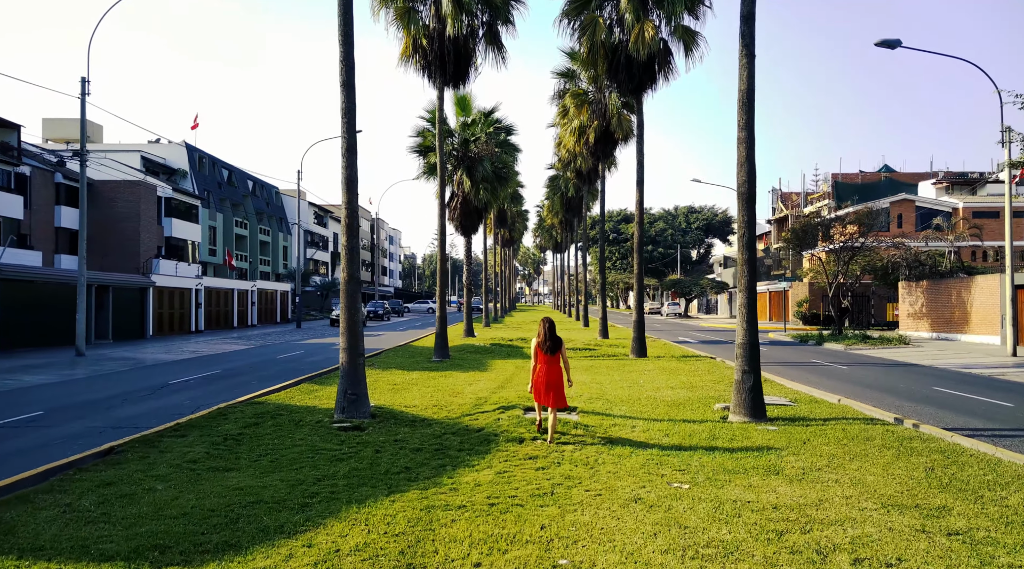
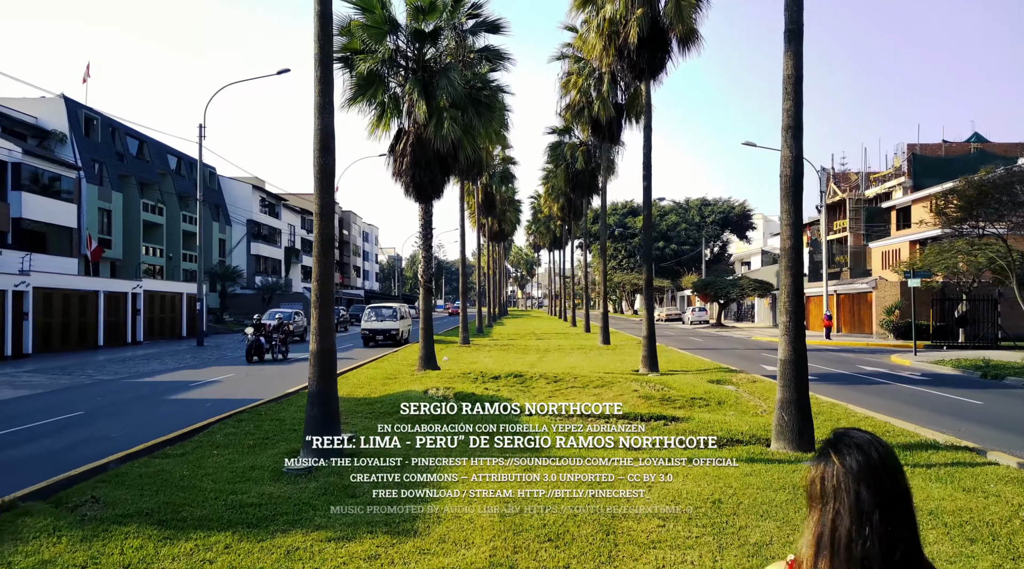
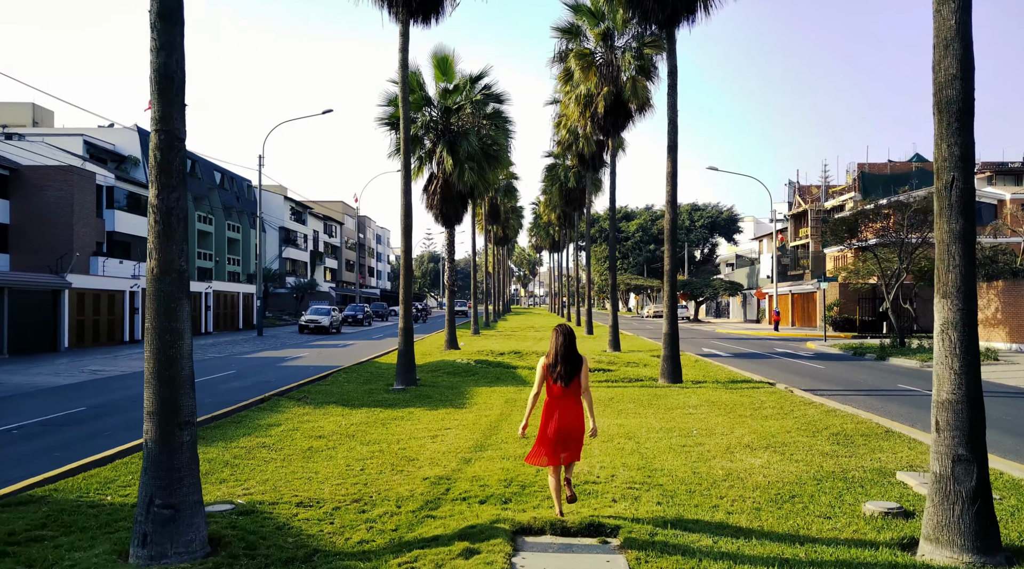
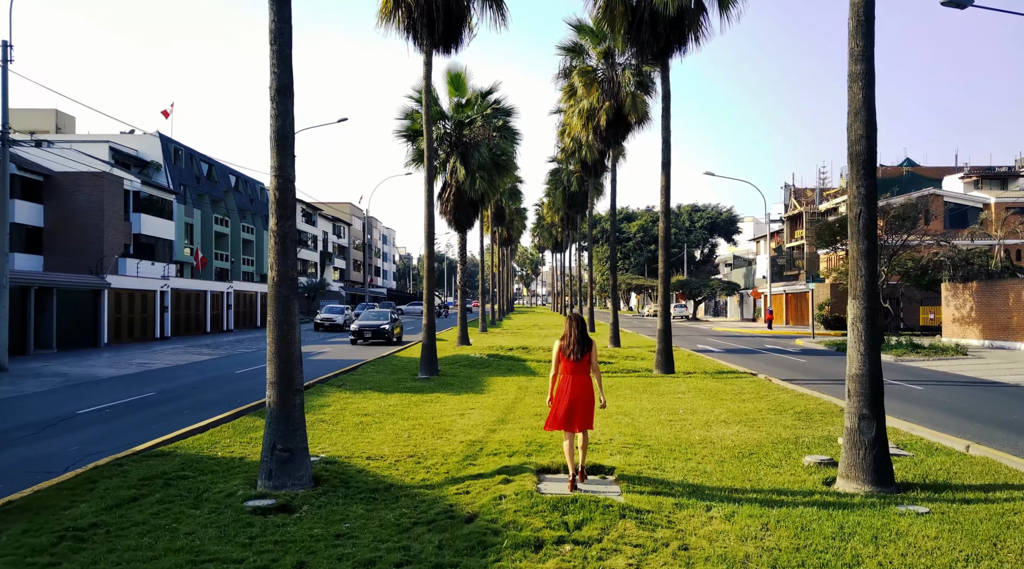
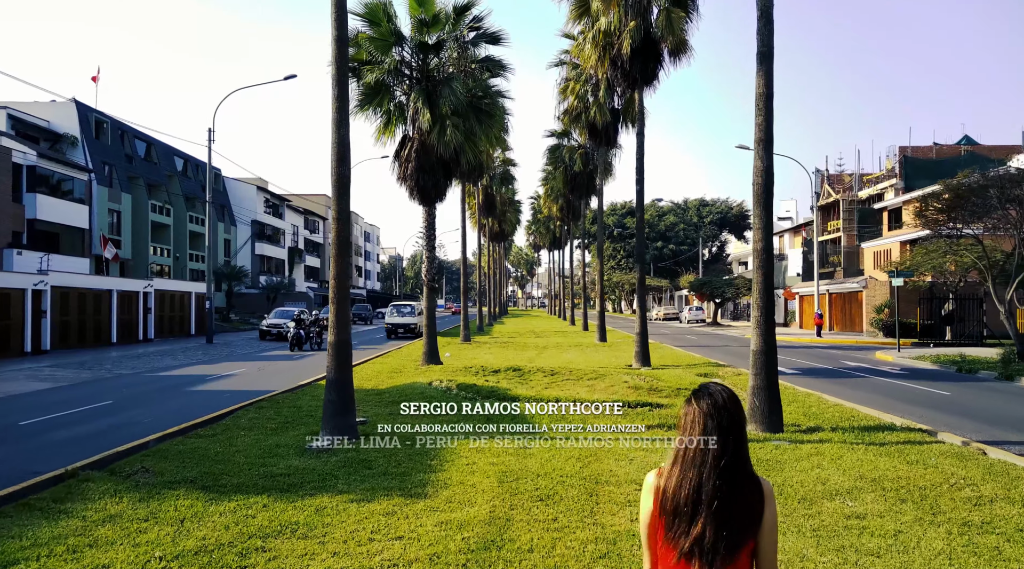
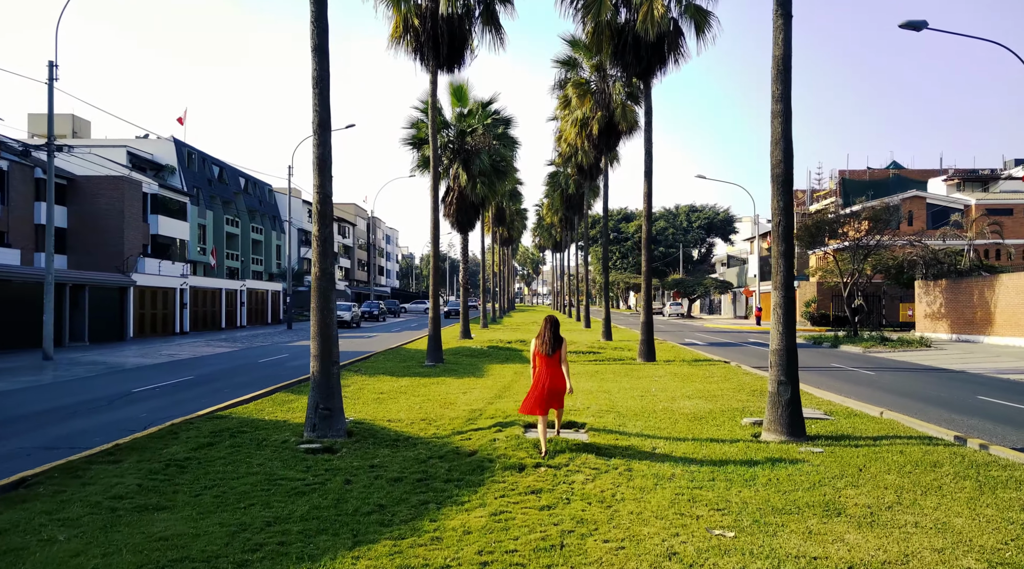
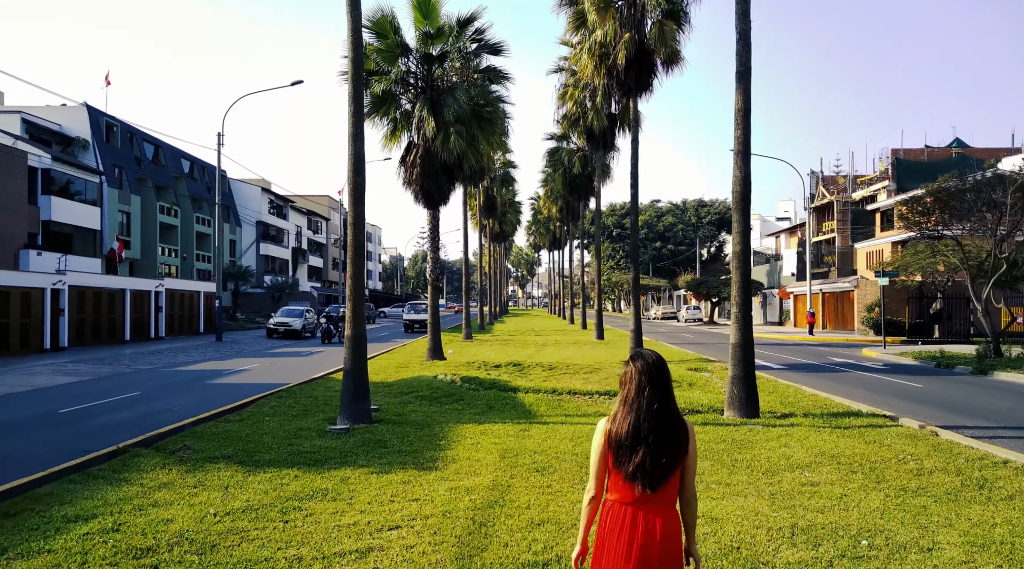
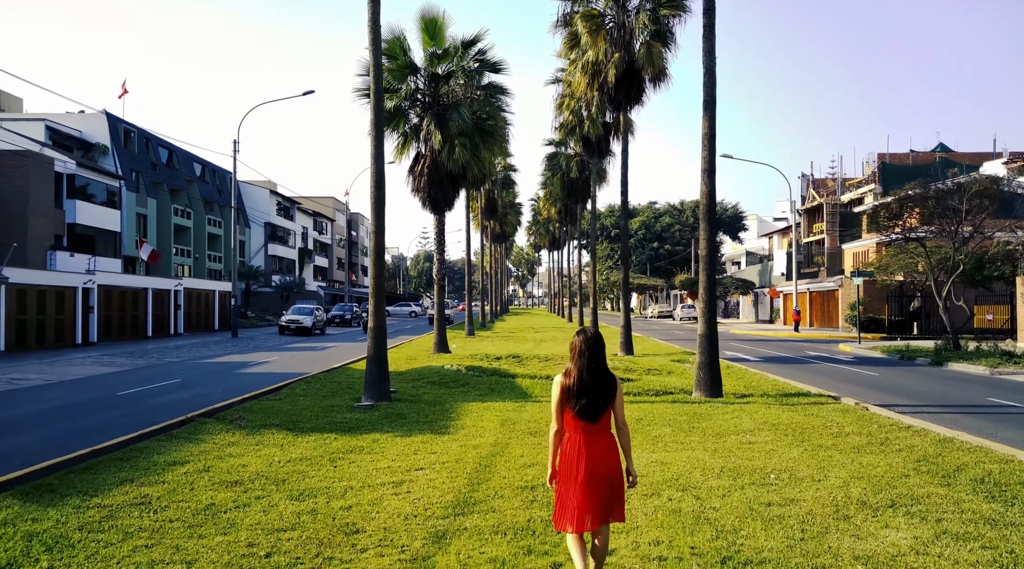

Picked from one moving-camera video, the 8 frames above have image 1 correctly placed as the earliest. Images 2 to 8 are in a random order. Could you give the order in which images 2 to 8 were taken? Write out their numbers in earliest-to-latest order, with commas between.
6, 4, 3, 8, 7, 5, 2
